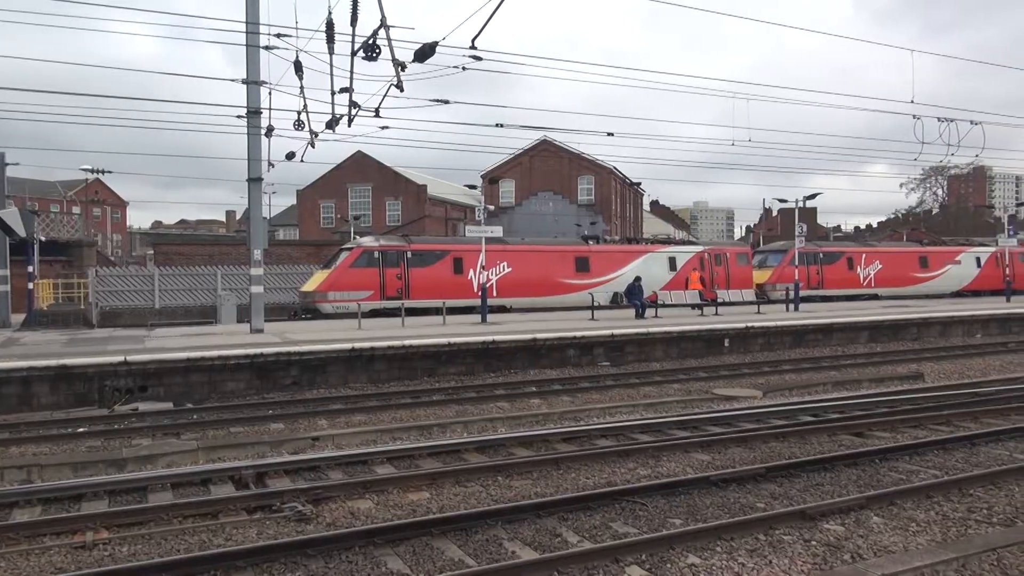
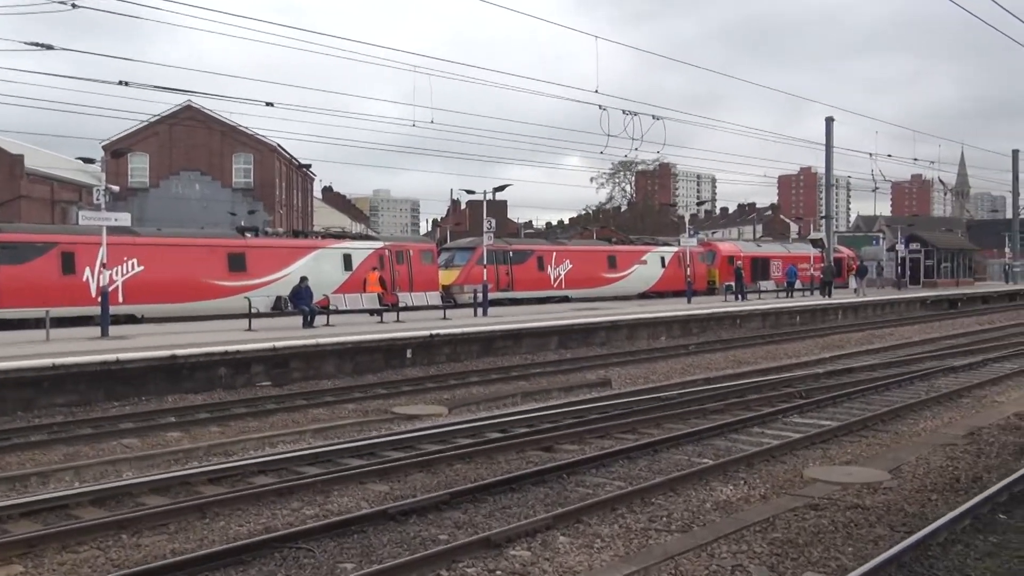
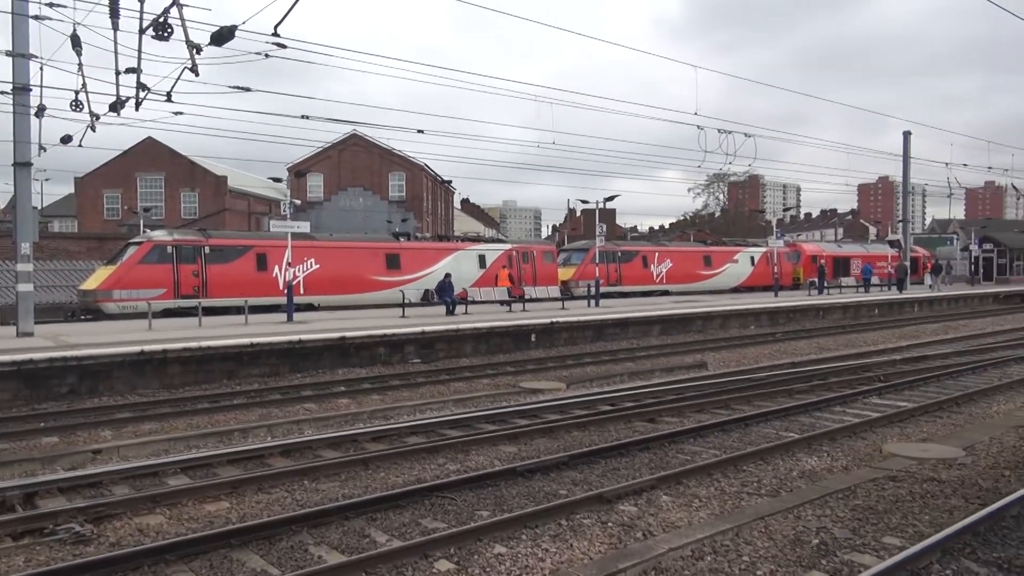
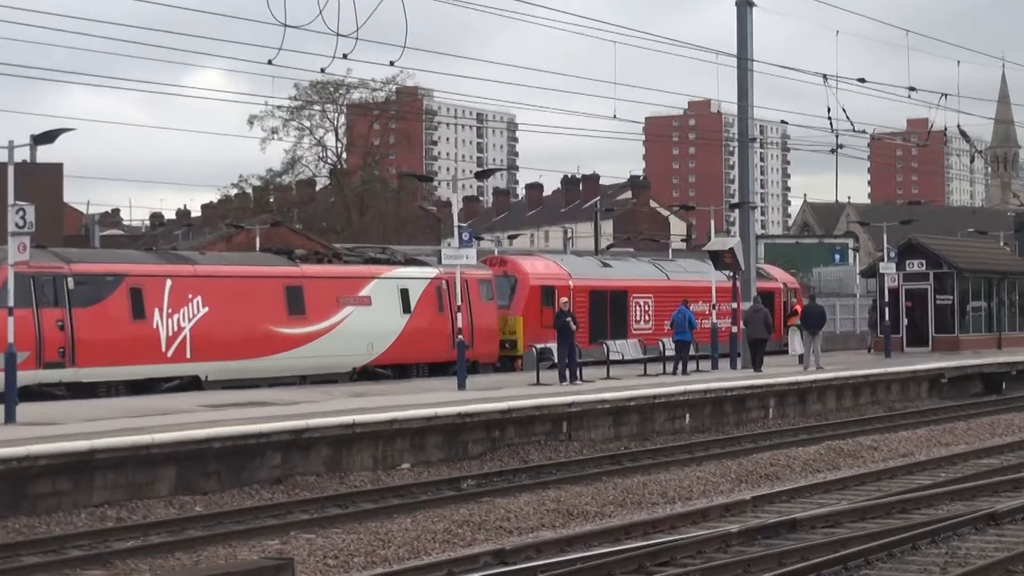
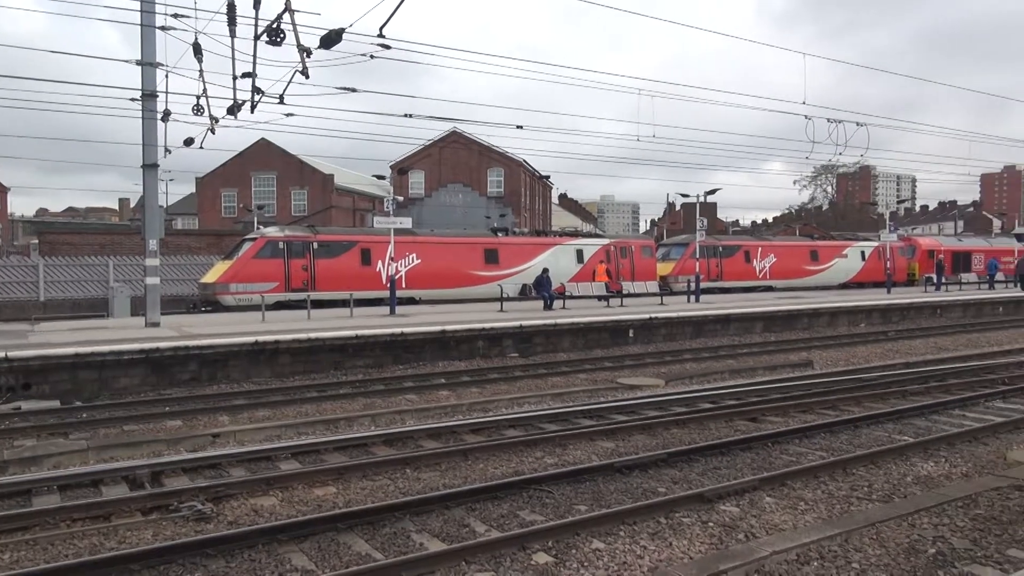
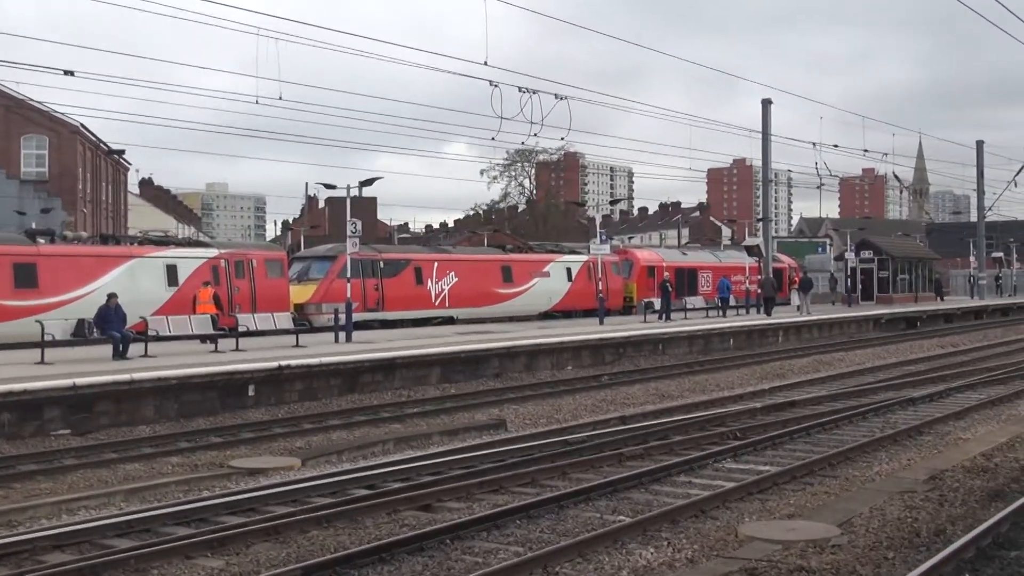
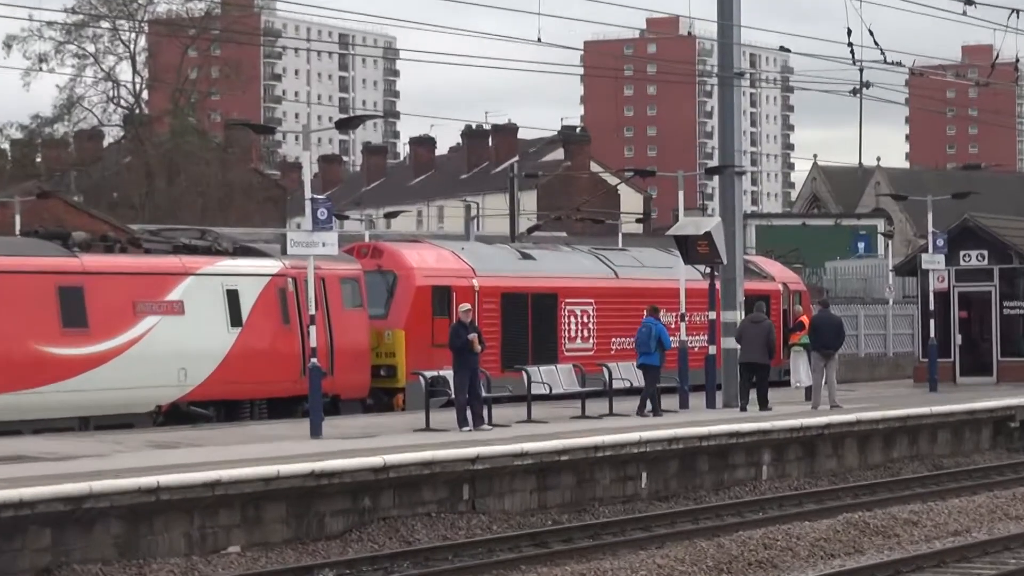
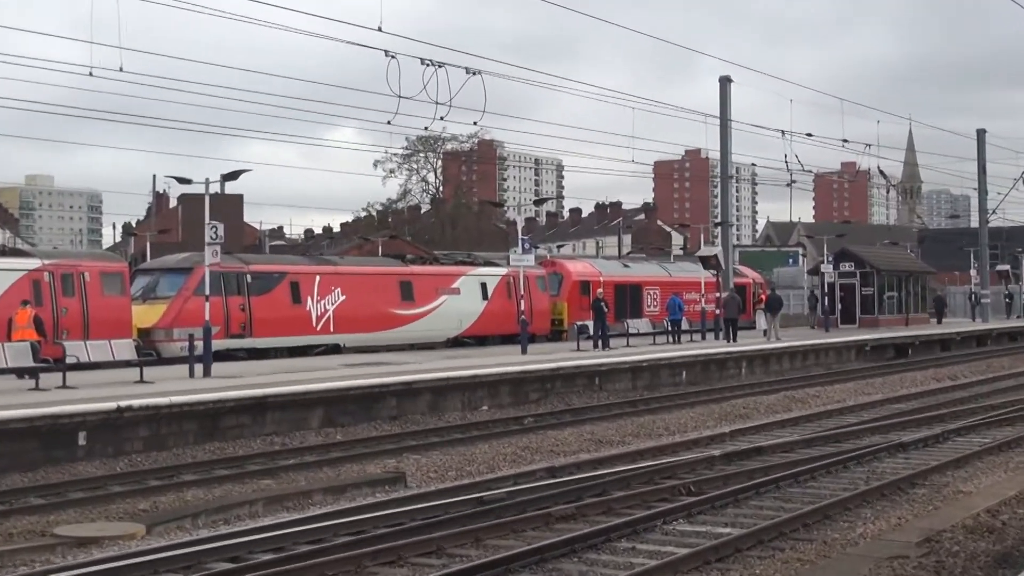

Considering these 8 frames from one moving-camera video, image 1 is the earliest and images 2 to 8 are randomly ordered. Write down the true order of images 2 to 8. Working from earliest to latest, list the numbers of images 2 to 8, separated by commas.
5, 3, 2, 6, 8, 4, 7
